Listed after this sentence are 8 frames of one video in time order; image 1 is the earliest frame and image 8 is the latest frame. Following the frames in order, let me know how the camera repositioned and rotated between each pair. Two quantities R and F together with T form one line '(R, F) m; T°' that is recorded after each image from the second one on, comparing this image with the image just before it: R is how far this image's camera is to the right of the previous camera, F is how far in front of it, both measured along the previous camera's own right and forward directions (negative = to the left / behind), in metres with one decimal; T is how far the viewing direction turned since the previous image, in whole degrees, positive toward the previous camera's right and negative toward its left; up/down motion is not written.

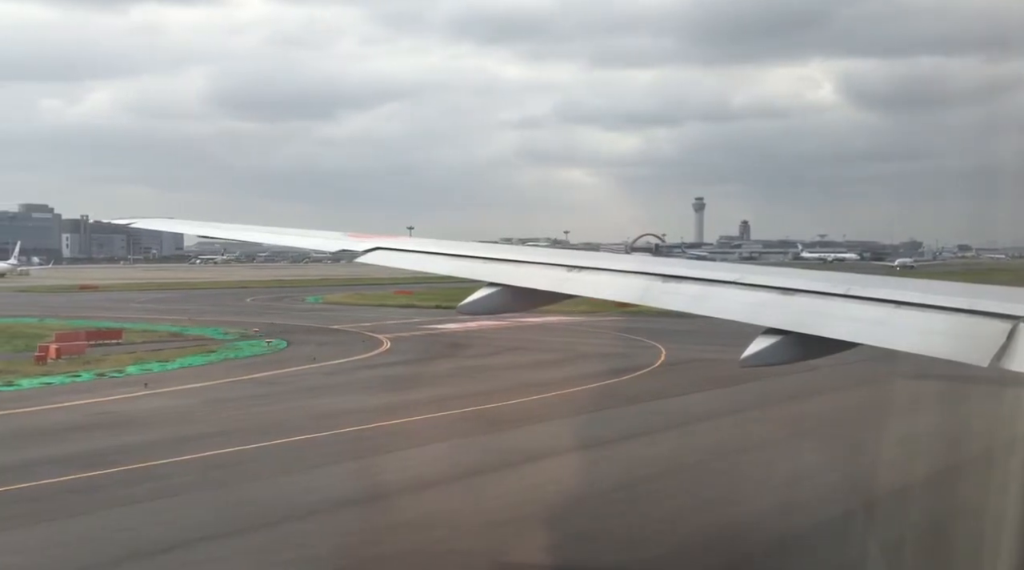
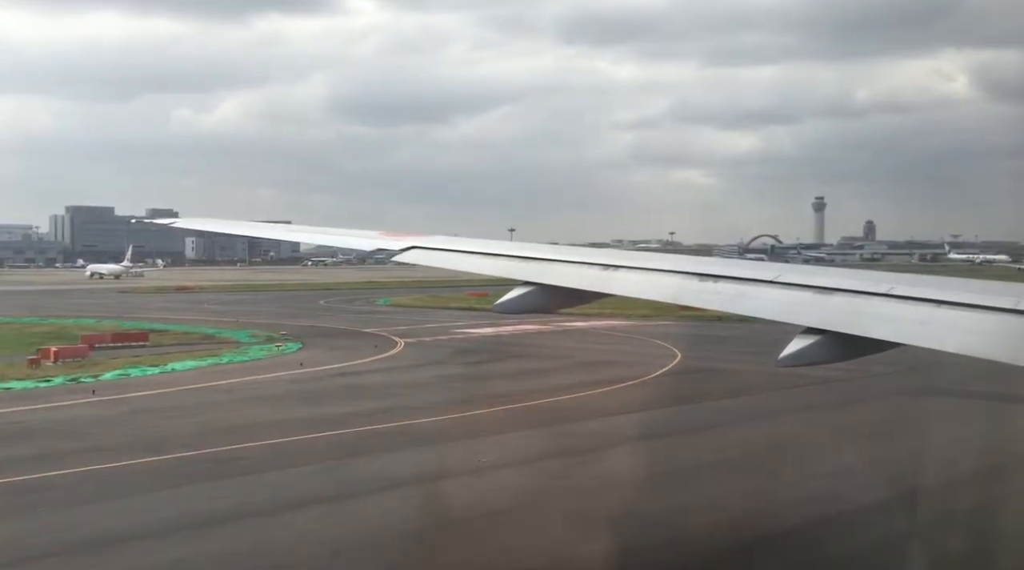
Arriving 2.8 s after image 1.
(+2.8, +1.1) m; -7°
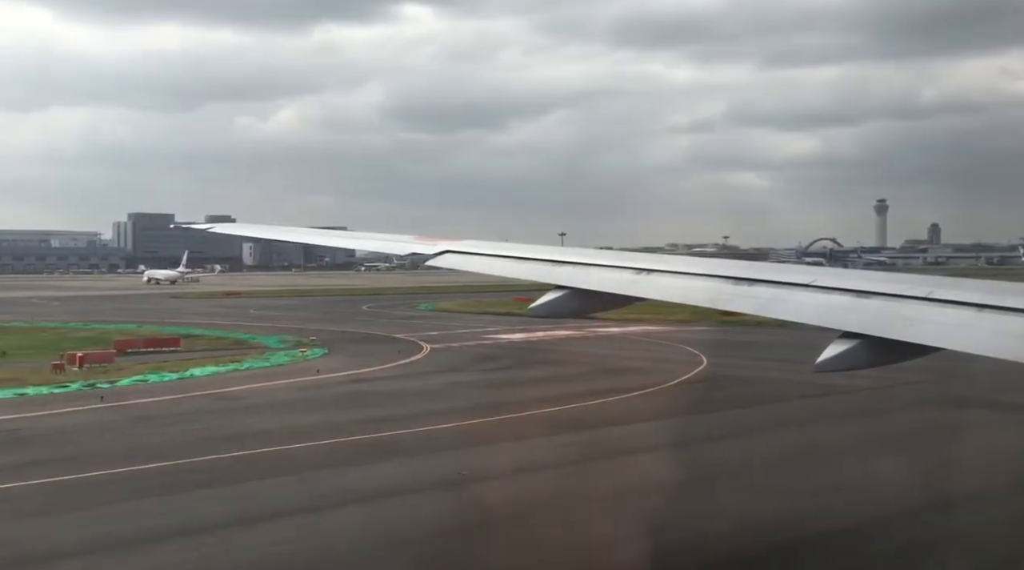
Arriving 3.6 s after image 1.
(+0.9, +0.3) m; -3°
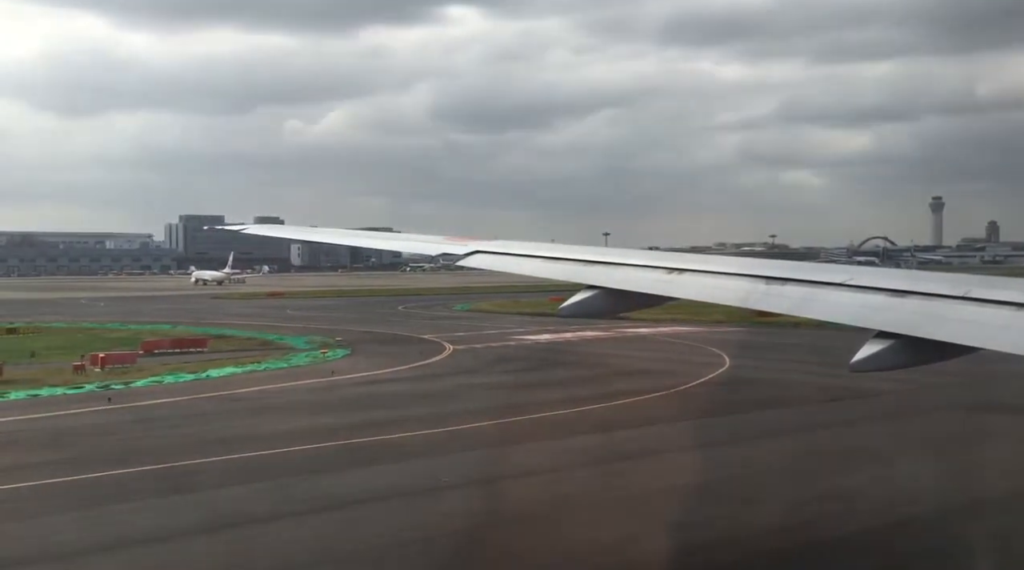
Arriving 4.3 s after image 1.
(+0.7, +0.3) m; -3°
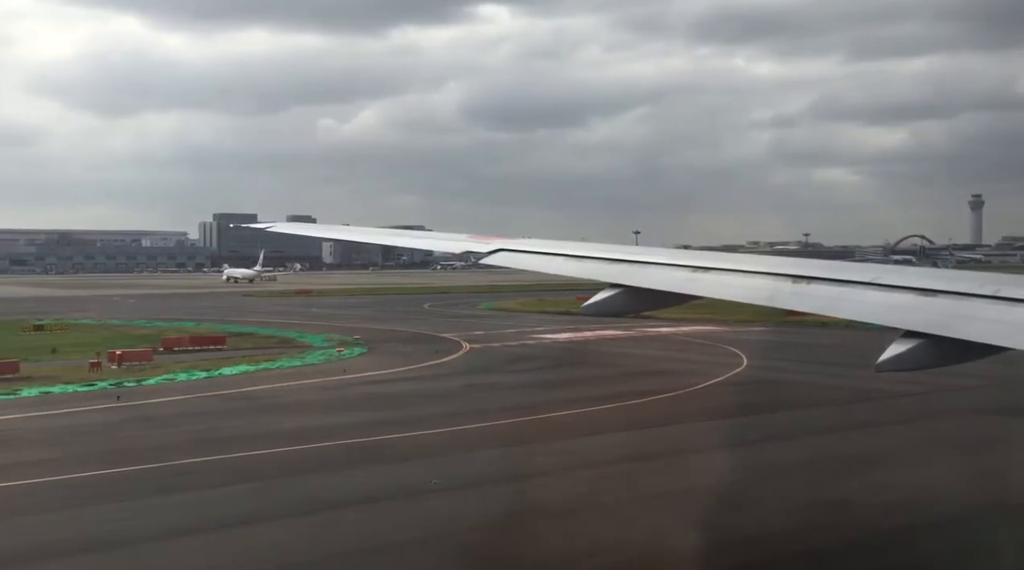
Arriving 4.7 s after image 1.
(+0.4, +0.2) m; -2°
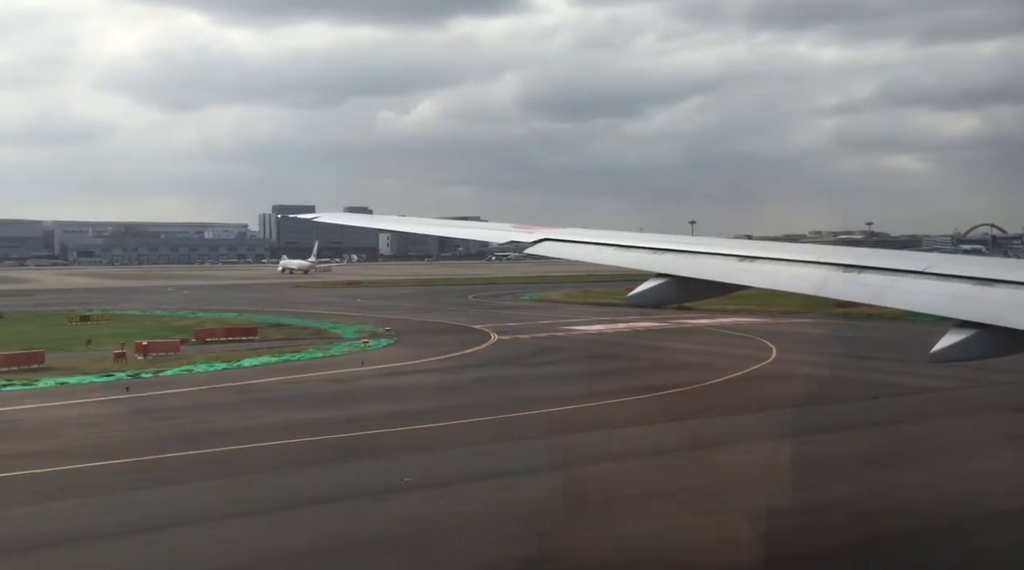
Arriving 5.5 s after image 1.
(+0.9, +0.4) m; -3°
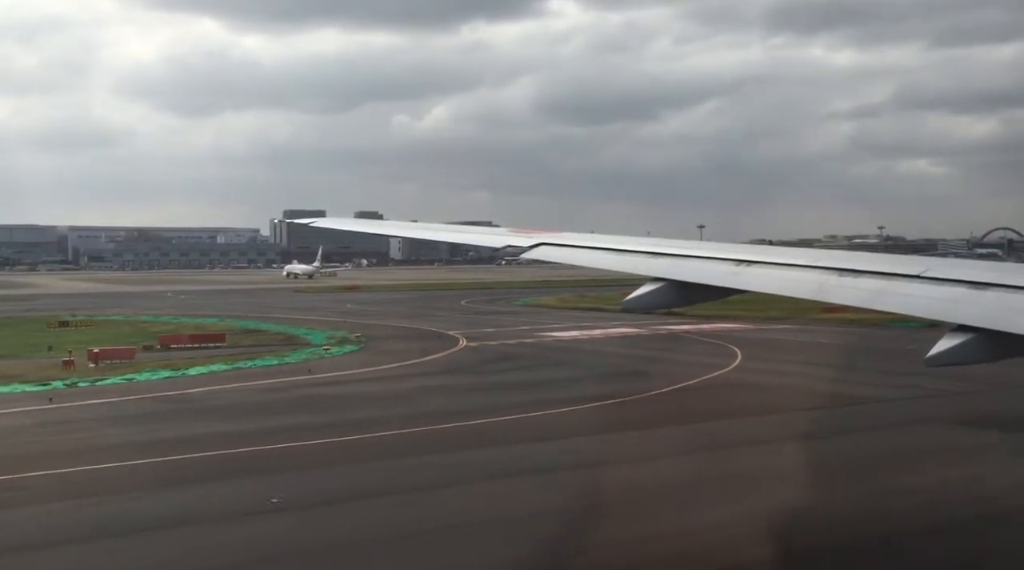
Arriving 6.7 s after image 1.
(+1.3, +0.8) m; -1°
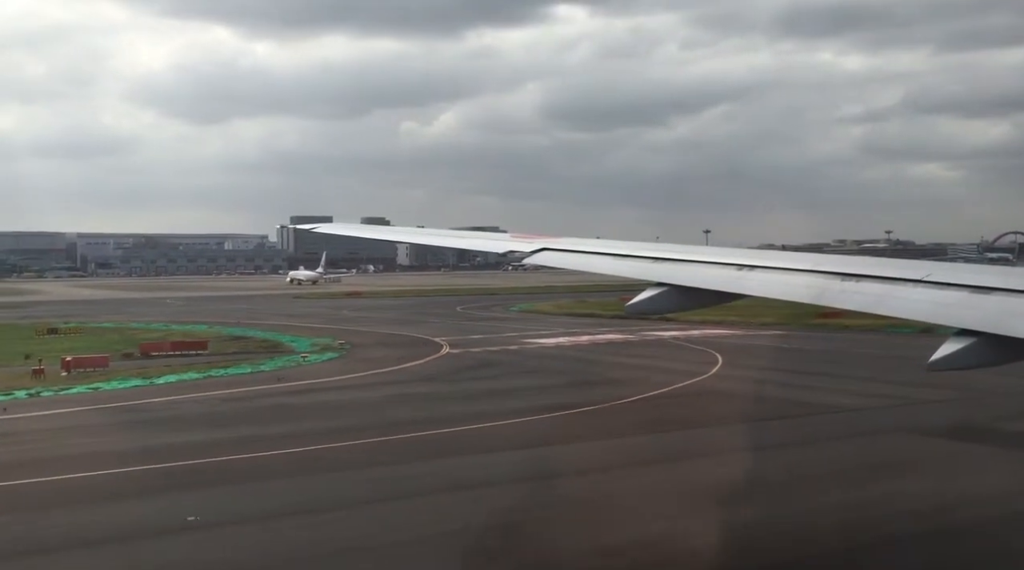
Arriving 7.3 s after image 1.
(+0.7, +0.5) m; -1°
